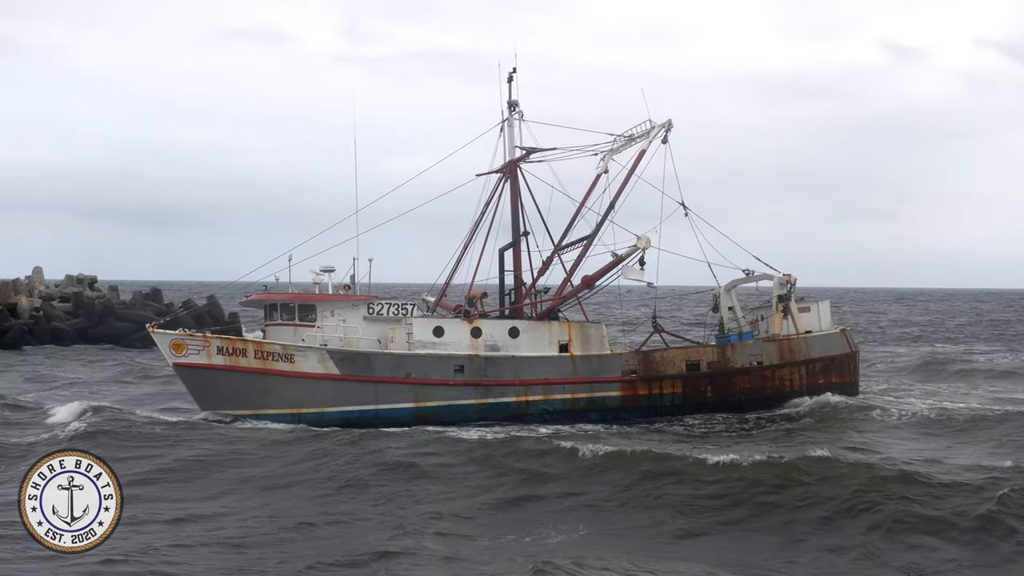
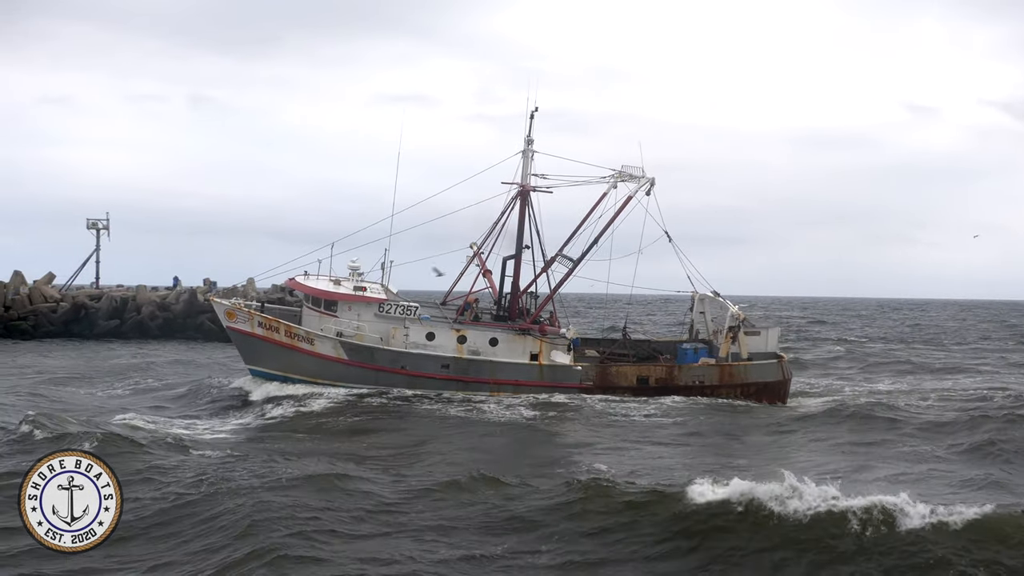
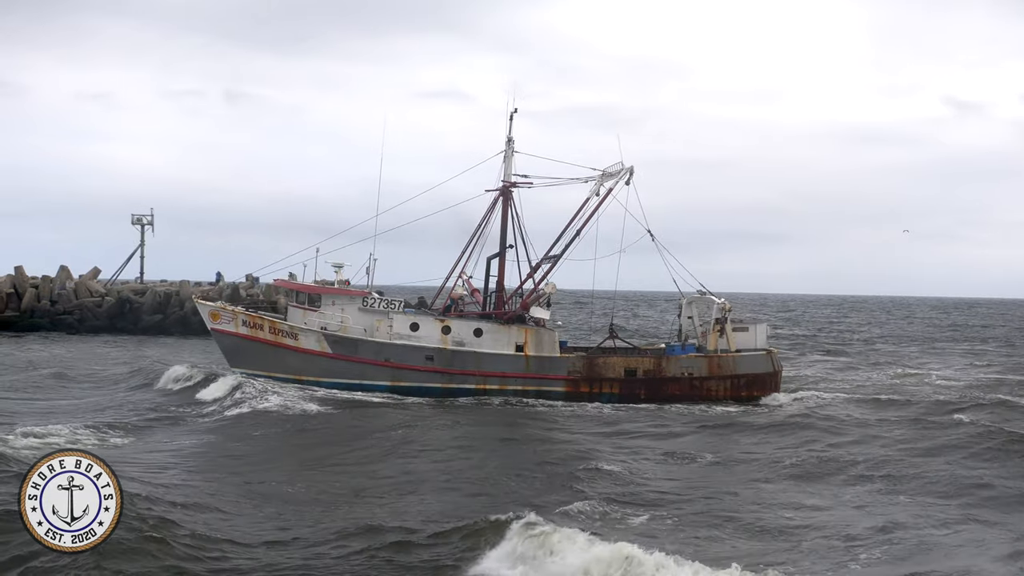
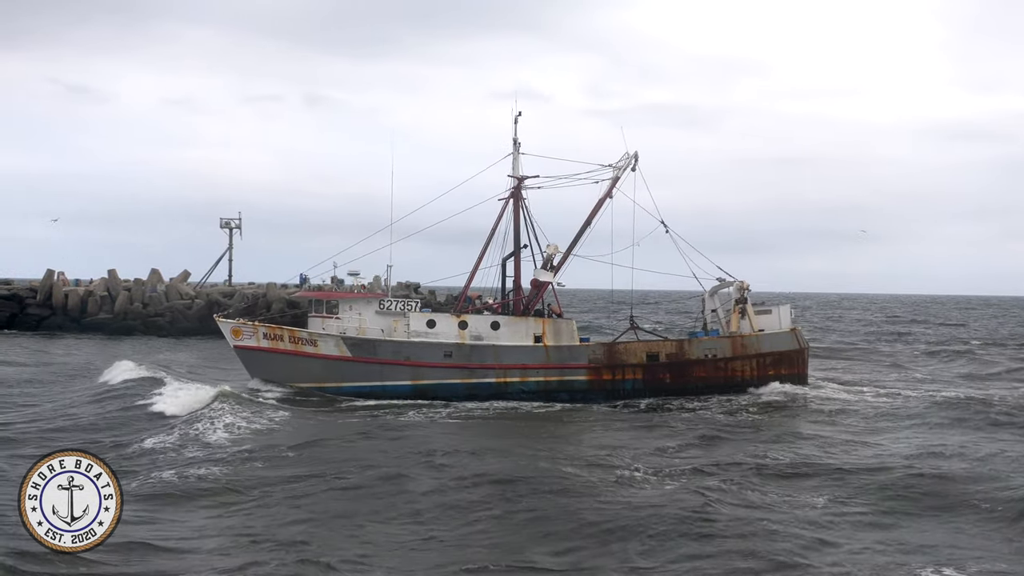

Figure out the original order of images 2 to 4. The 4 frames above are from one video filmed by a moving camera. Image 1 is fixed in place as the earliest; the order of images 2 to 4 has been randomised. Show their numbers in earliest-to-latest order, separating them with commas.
2, 3, 4
